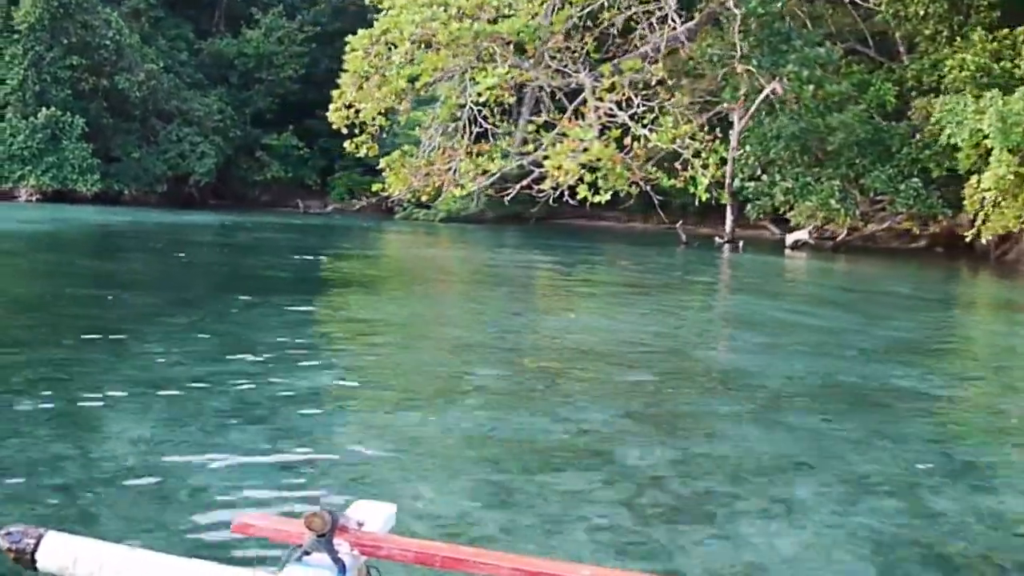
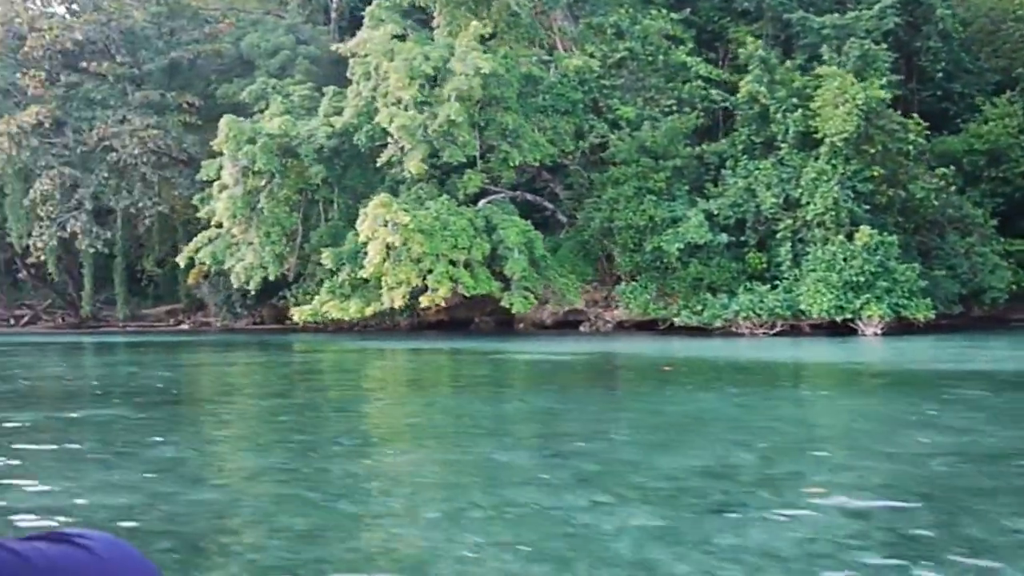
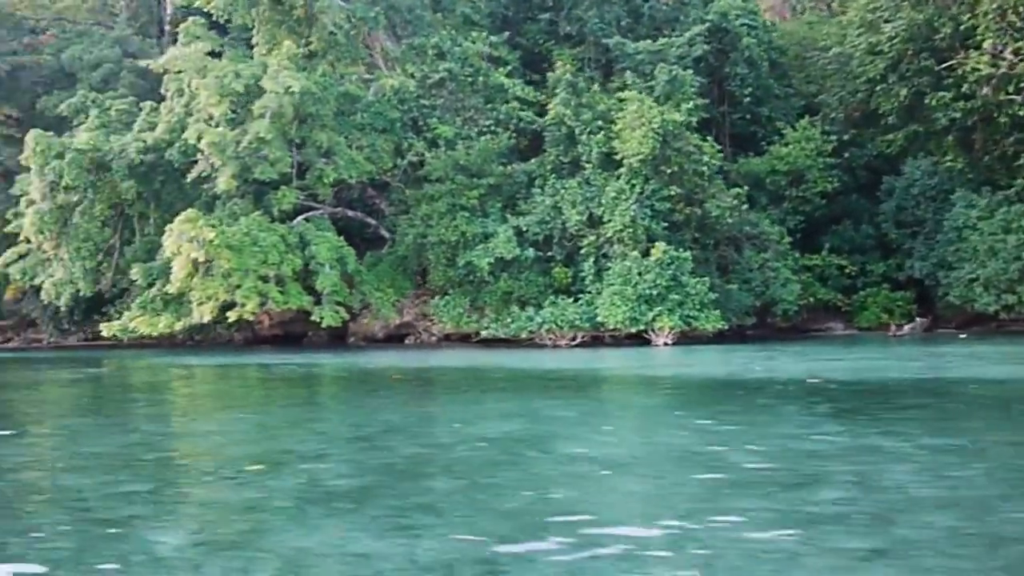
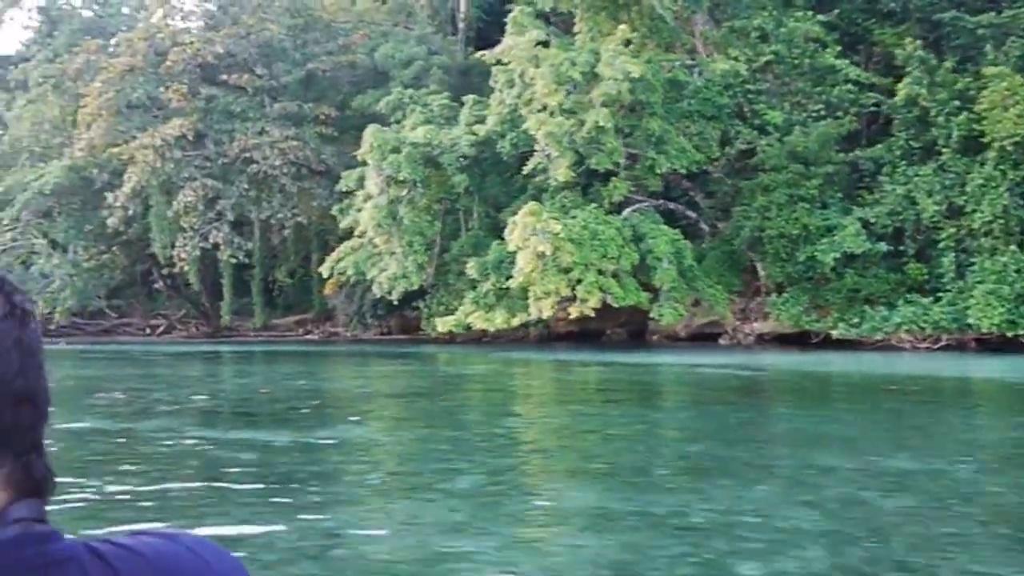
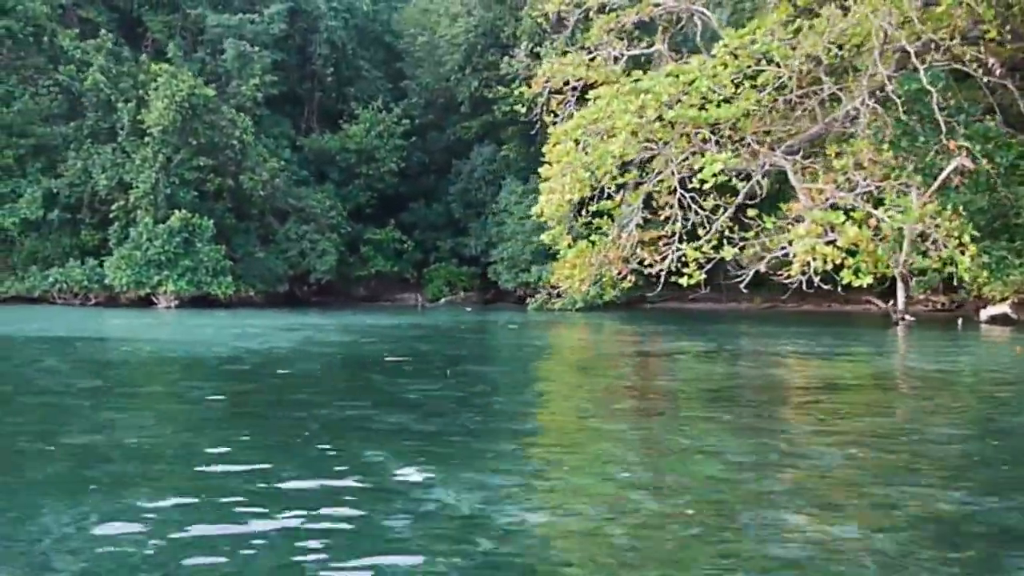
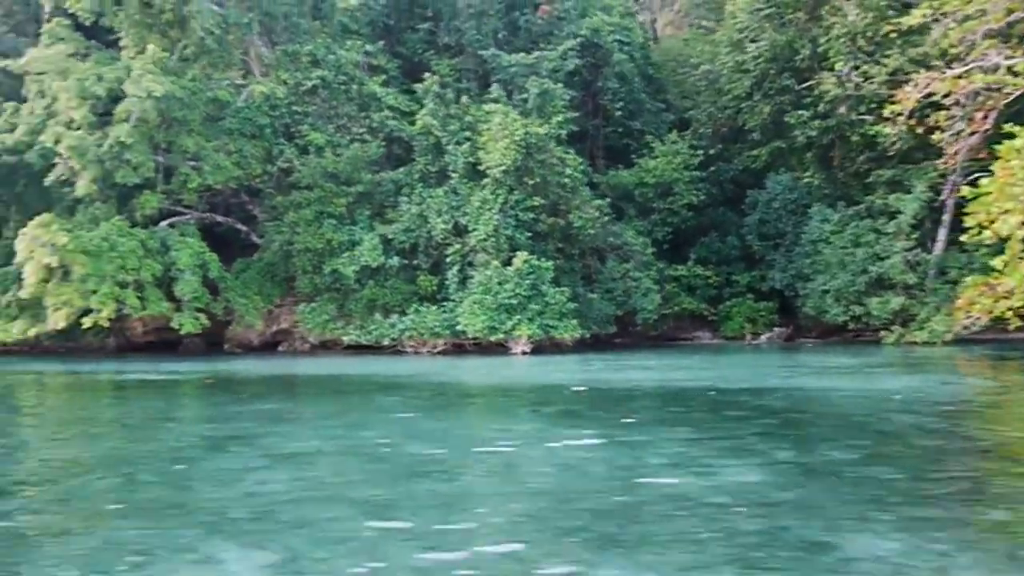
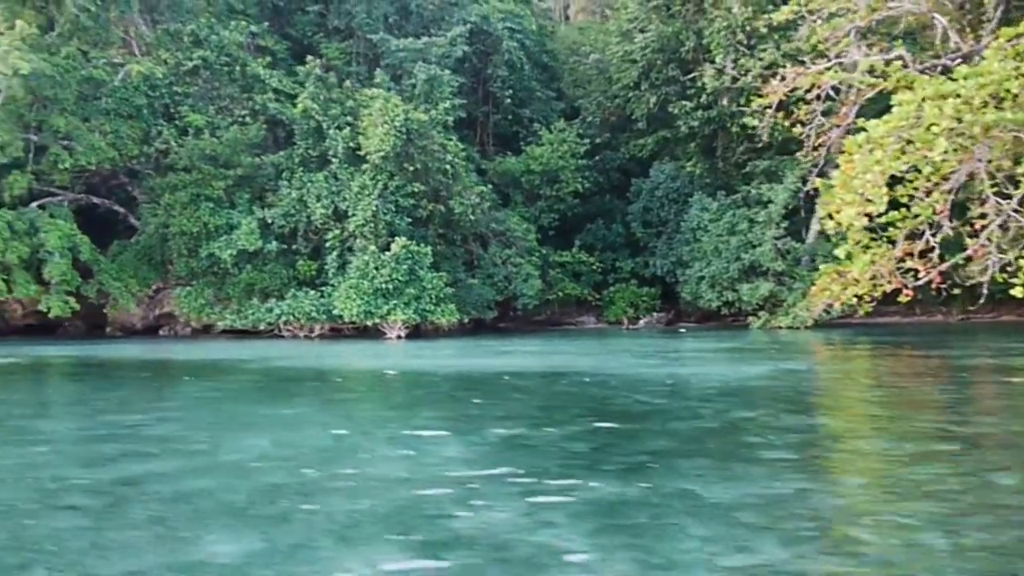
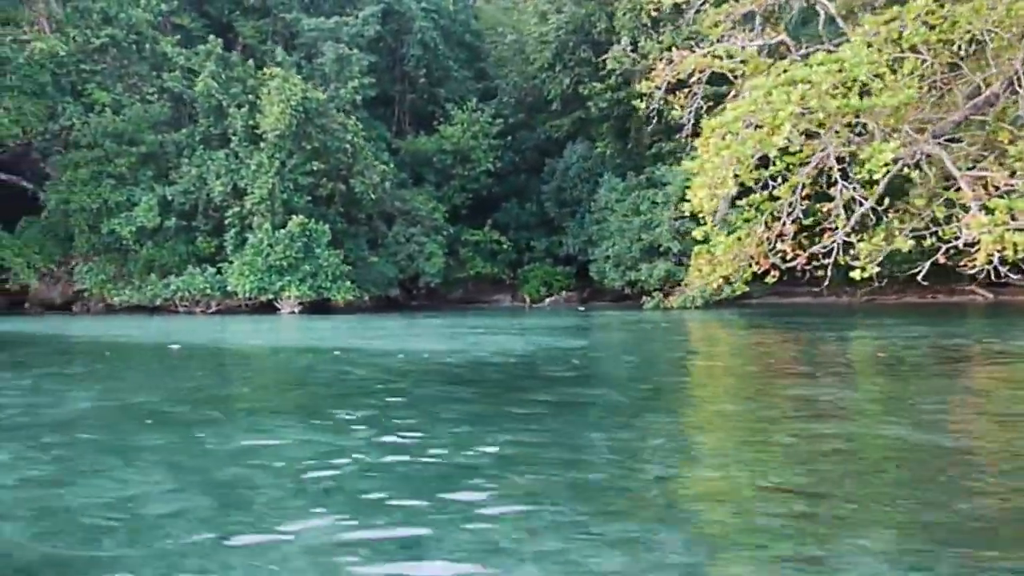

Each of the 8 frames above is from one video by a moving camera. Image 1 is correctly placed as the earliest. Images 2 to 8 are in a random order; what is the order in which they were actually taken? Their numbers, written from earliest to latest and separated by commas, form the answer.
5, 8, 7, 6, 3, 2, 4
